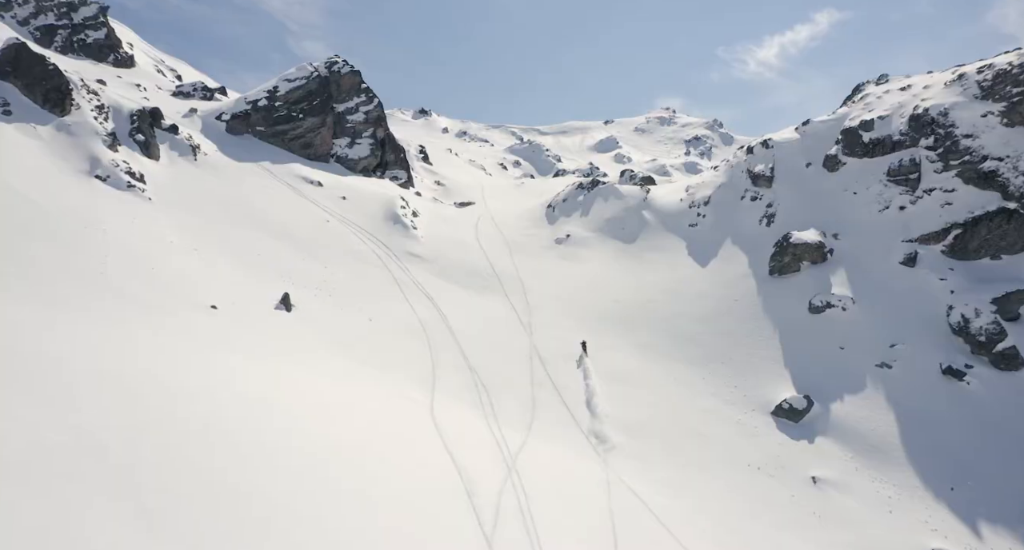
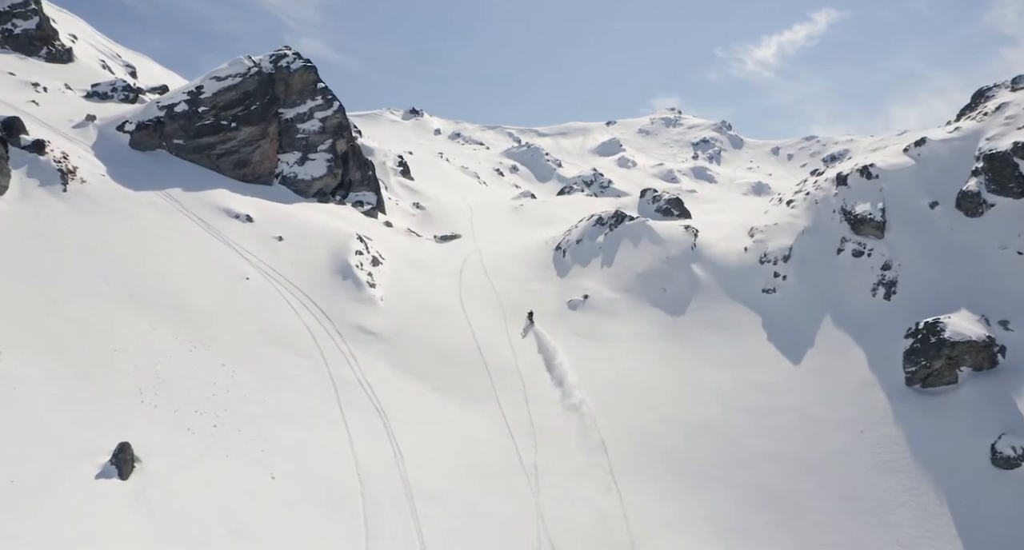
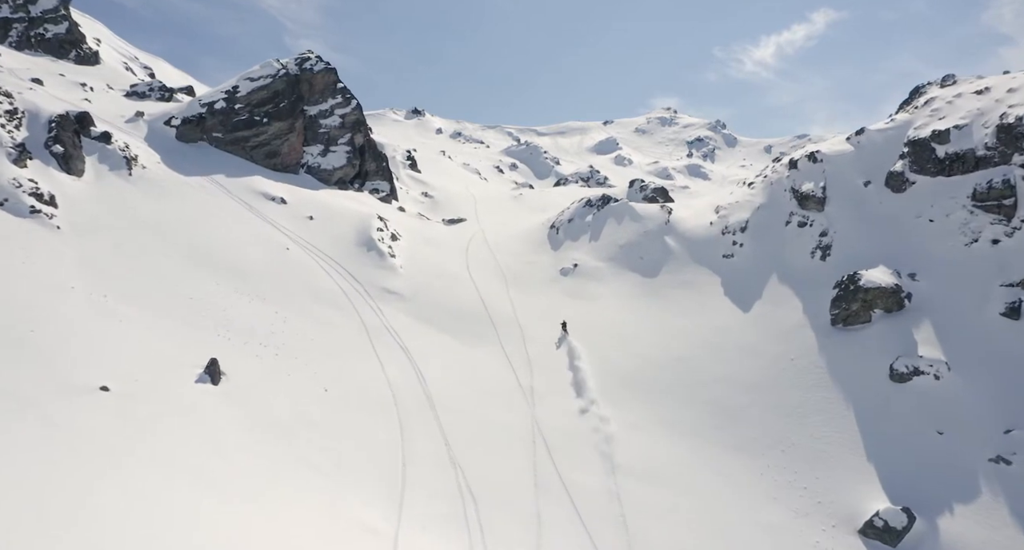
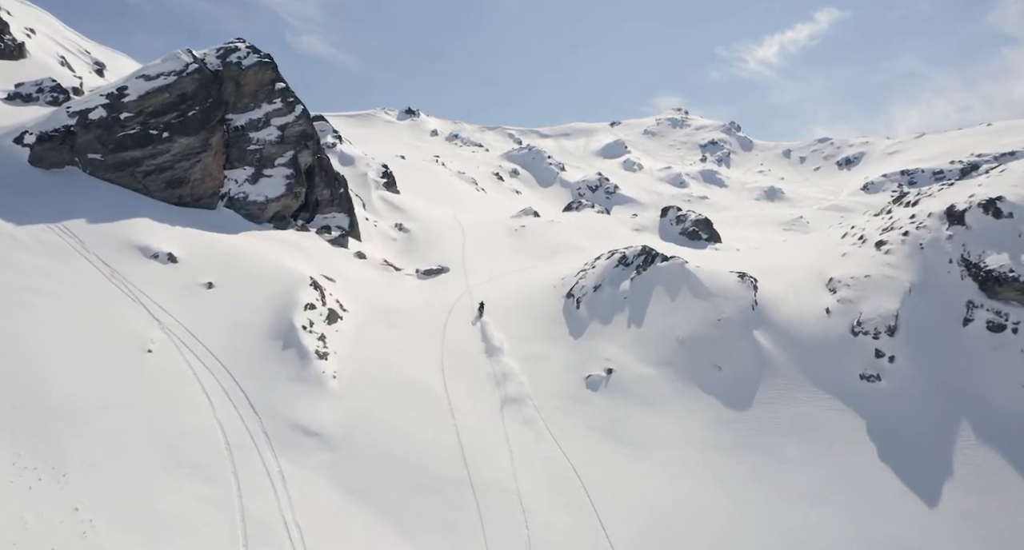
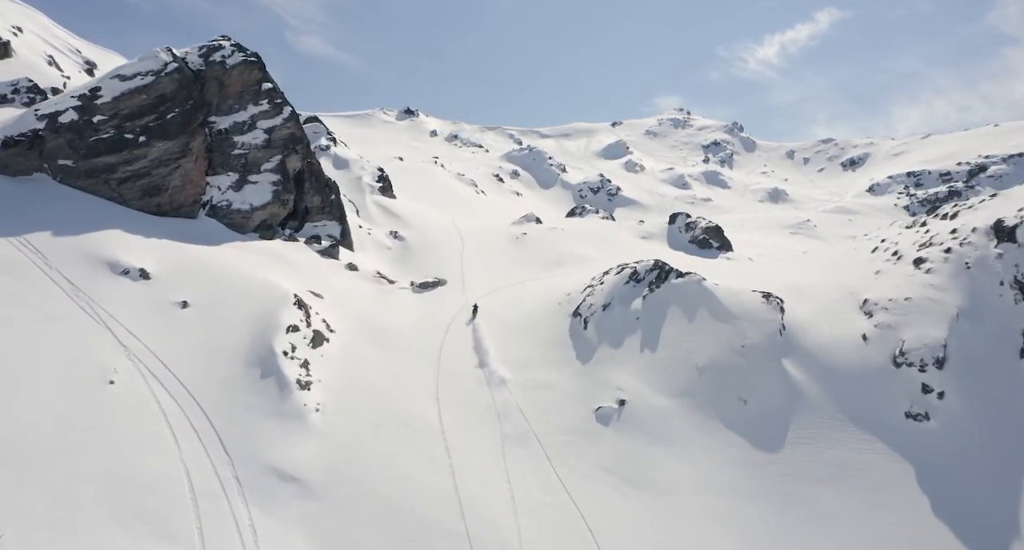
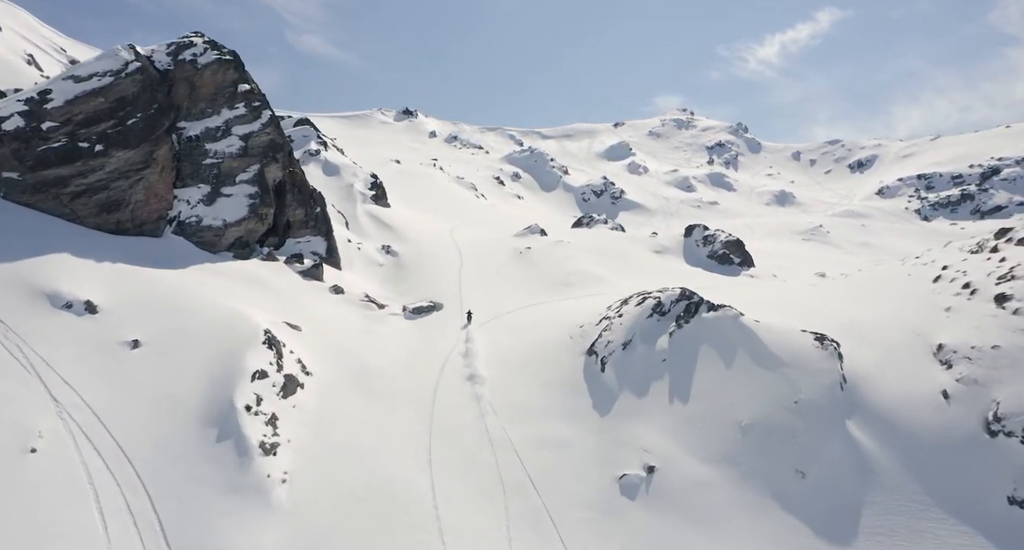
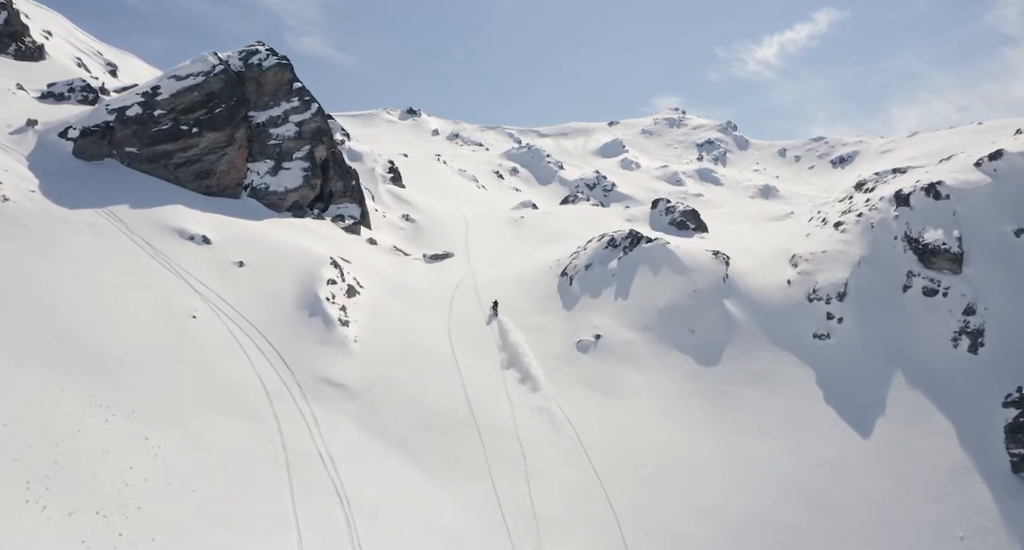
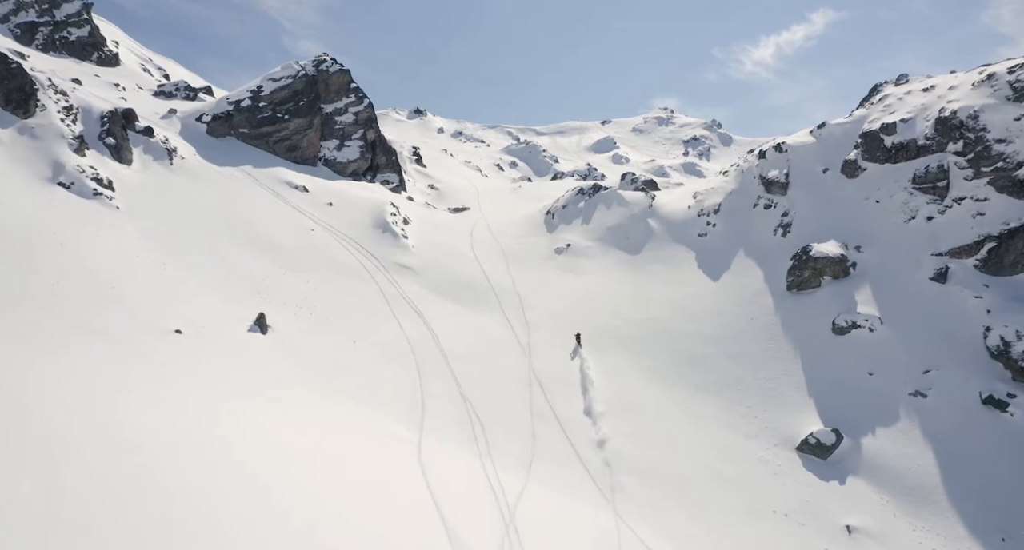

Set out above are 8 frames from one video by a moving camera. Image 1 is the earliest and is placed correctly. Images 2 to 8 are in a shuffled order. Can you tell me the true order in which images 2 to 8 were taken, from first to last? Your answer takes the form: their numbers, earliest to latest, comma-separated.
8, 3, 2, 7, 4, 5, 6
